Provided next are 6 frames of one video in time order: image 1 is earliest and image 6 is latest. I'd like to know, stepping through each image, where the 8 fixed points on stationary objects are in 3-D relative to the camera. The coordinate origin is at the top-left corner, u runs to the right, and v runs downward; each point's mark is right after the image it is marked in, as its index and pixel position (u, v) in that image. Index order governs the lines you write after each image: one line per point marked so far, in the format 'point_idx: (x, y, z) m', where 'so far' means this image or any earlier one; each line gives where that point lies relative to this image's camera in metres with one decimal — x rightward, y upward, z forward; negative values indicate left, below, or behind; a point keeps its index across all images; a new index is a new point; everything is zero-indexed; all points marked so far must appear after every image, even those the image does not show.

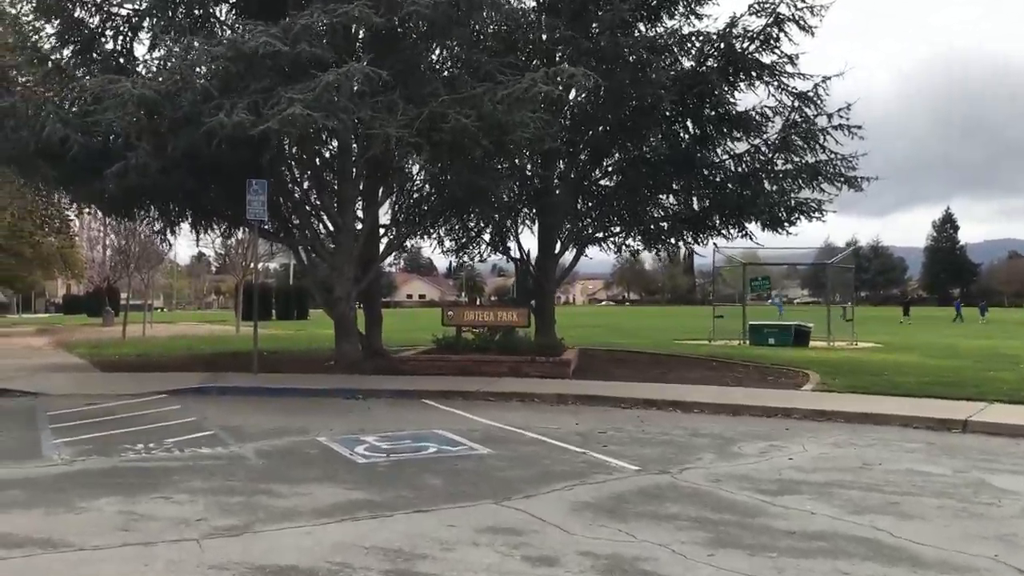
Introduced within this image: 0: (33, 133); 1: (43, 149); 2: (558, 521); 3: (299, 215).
0: (-7.3, +2.4, +14.5) m
1: (-7.4, +2.2, +14.9) m
2: (+0.3, -1.6, +6.5) m
3: (-3.9, +1.4, +17.5) m
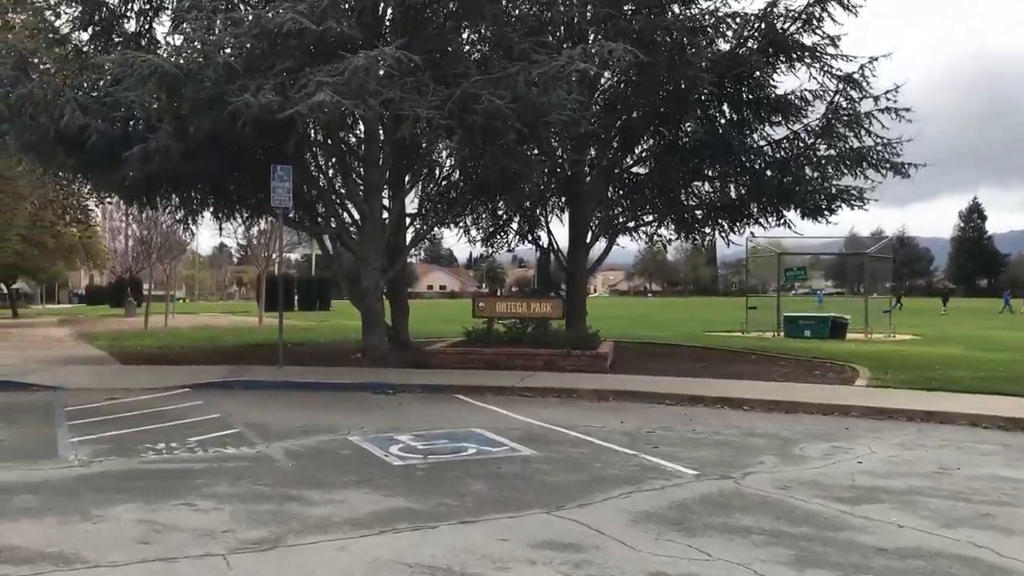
0: (-6.8, +2.5, +14.0) m
1: (-6.8, +2.3, +14.4) m
2: (+0.7, -1.5, +5.8) m
3: (-3.3, +1.5, +16.9) m
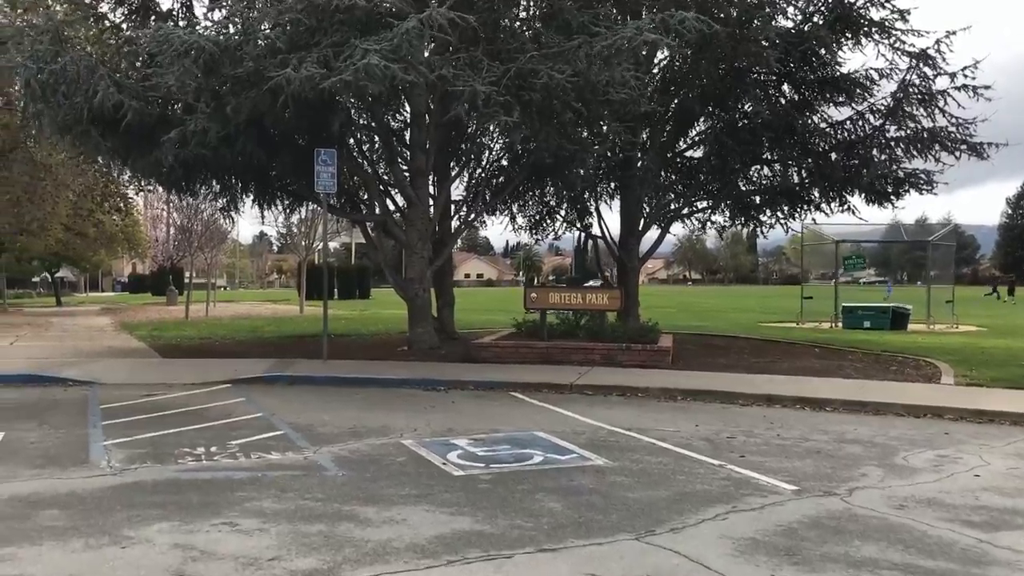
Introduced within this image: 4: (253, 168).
0: (-6.0, +2.7, +13.3) m
1: (-6.0, +2.5, +13.8) m
2: (+1.1, -1.5, +5.0) m
3: (-2.4, +1.7, +16.2) m
4: (-4.3, +2.0, +15.9) m
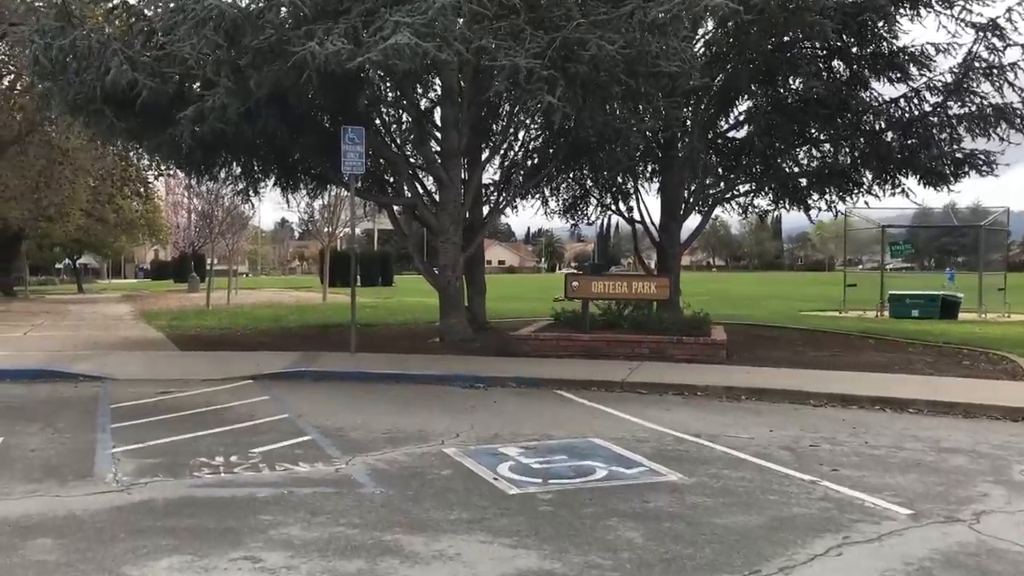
0: (-5.4, +2.8, +12.5) m
1: (-5.5, +2.6, +12.9) m
2: (+1.5, -1.4, +4.0) m
3: (-1.8, +1.9, +15.2) m
4: (-3.7, +2.2, +14.9) m
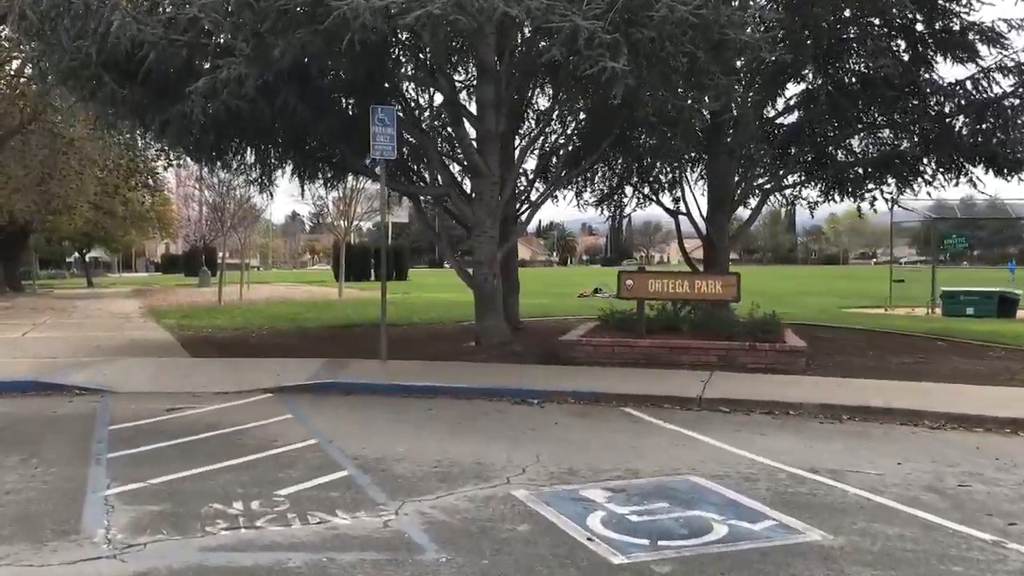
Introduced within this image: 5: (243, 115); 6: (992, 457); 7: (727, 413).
0: (-4.8, +2.8, +11.1) m
1: (-4.9, +2.6, +11.5) m
2: (+2.0, -1.5, +2.6) m
3: (-1.2, +1.9, +13.8) m
4: (-3.1, +2.2, +13.5) m
5: (-3.3, +2.1, +11.9) m
6: (+3.7, -1.3, +7.3) m
7: (+2.0, -1.2, +8.9) m
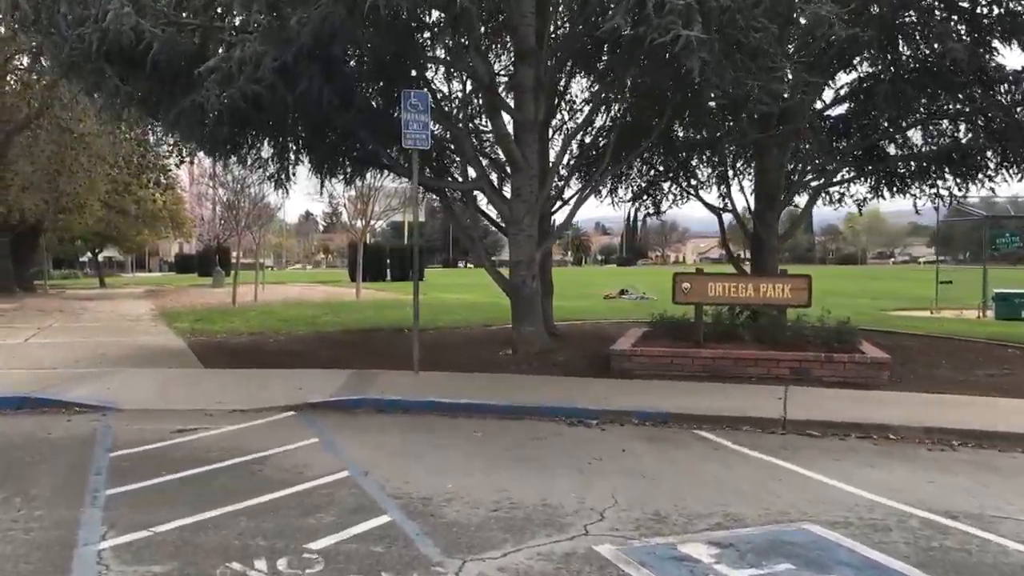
0: (-4.3, +2.8, +10.0) m
1: (-4.4, +2.6, +10.4) m
2: (+2.4, -1.6, +1.4) m
3: (-0.7, +1.9, +12.7) m
4: (-2.5, +2.2, +12.4) m
5: (-2.8, +2.1, +10.8) m
6: (+4.1, -1.3, +6.1) m
7: (+2.5, -1.2, +7.8) m
